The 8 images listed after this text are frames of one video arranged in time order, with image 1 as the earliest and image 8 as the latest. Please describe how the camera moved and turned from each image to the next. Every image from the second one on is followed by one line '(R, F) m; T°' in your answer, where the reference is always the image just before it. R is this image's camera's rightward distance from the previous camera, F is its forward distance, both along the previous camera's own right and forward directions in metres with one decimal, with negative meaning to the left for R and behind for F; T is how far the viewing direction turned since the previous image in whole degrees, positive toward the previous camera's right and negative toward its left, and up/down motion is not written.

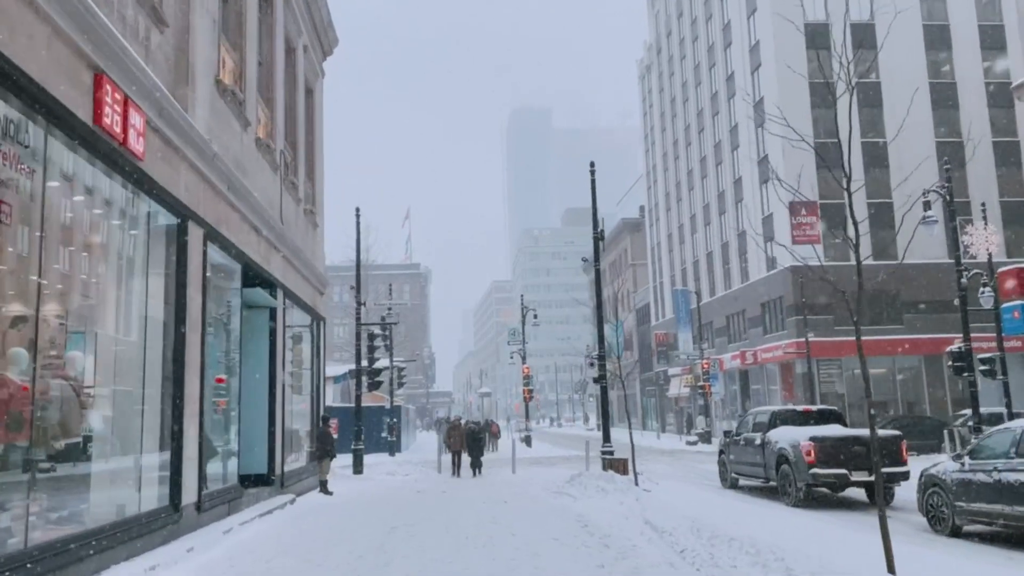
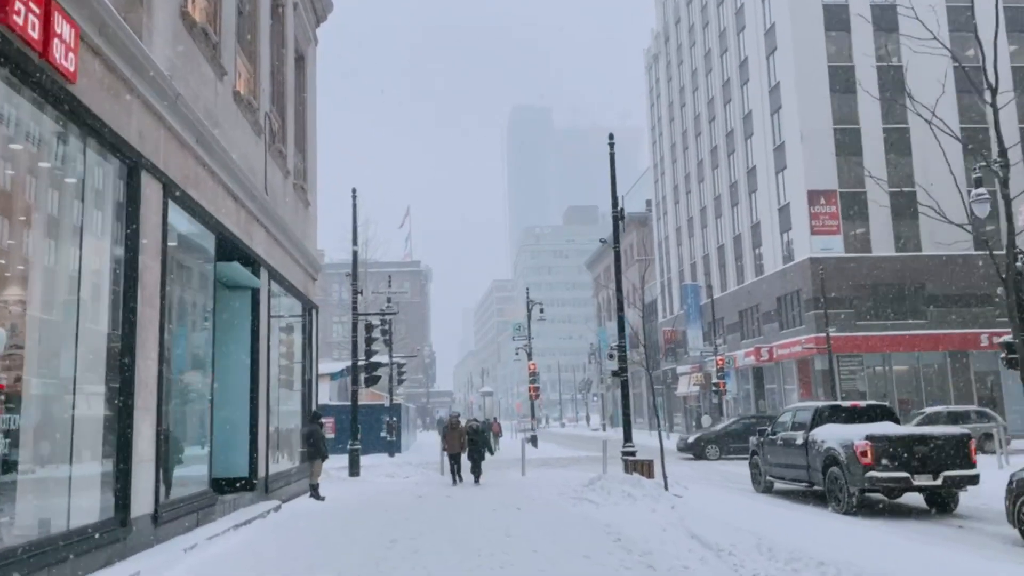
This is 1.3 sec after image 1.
(-0.2, +1.8) m; 0°
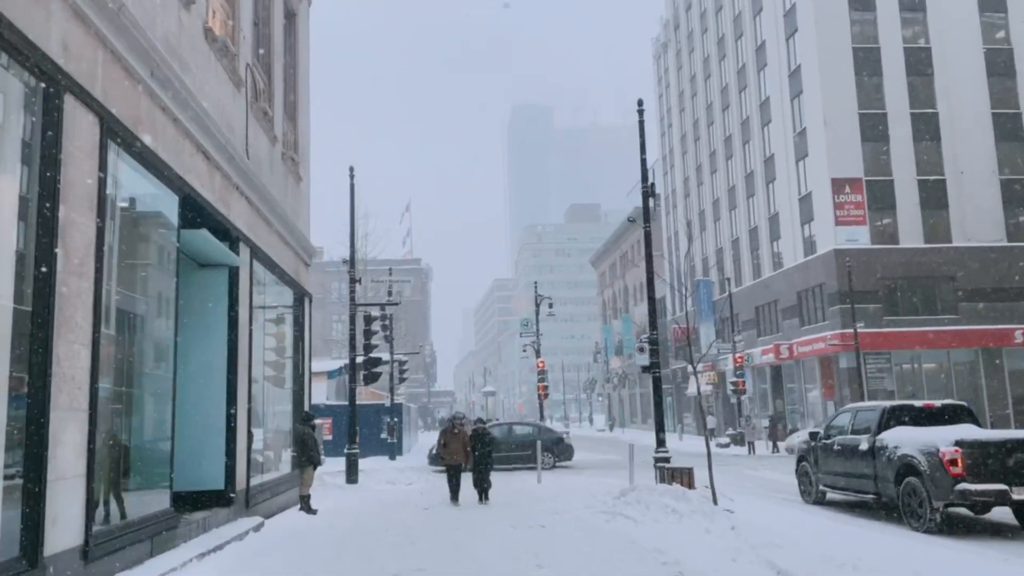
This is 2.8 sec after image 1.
(-0.3, +2.0) m; 0°
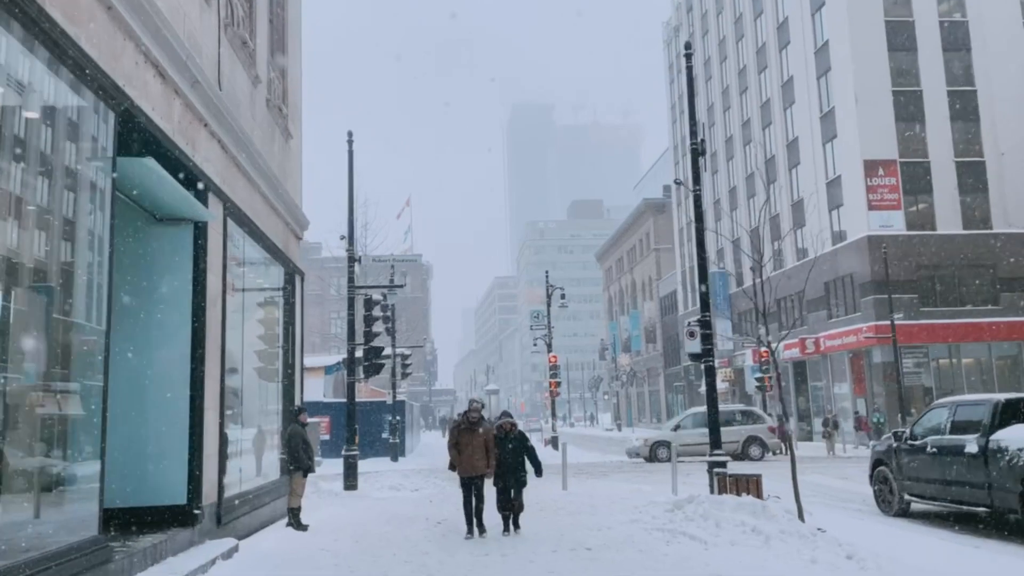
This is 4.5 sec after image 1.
(-0.4, +2.3) m; 0°
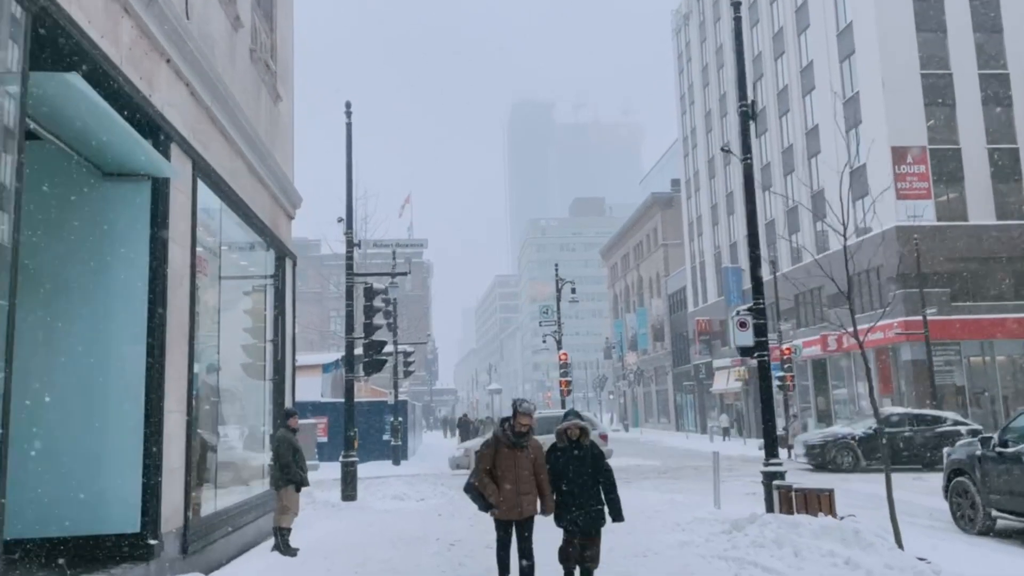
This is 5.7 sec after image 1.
(-0.3, +1.7) m; 0°
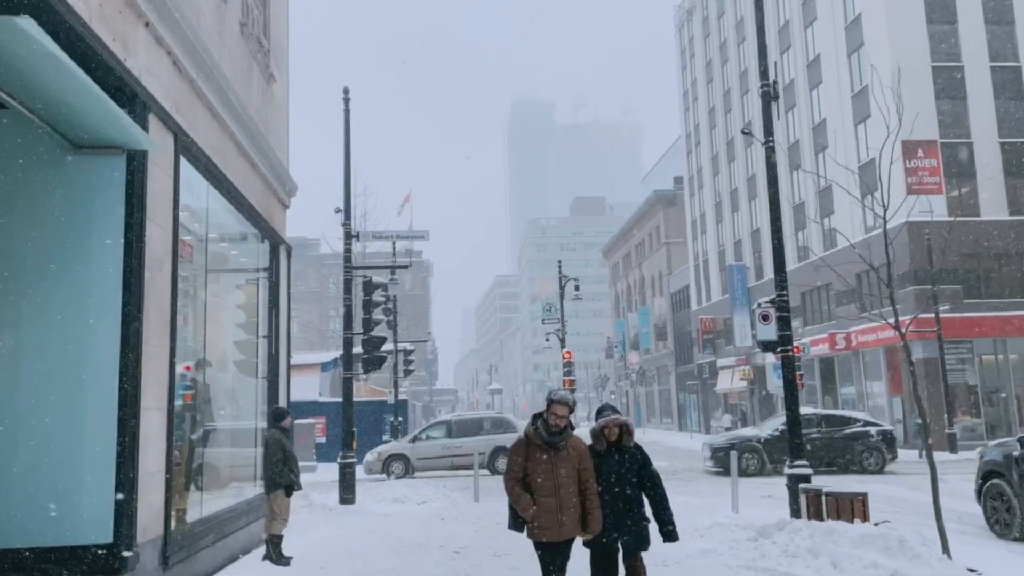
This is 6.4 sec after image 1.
(-0.1, +0.7) m; 0°
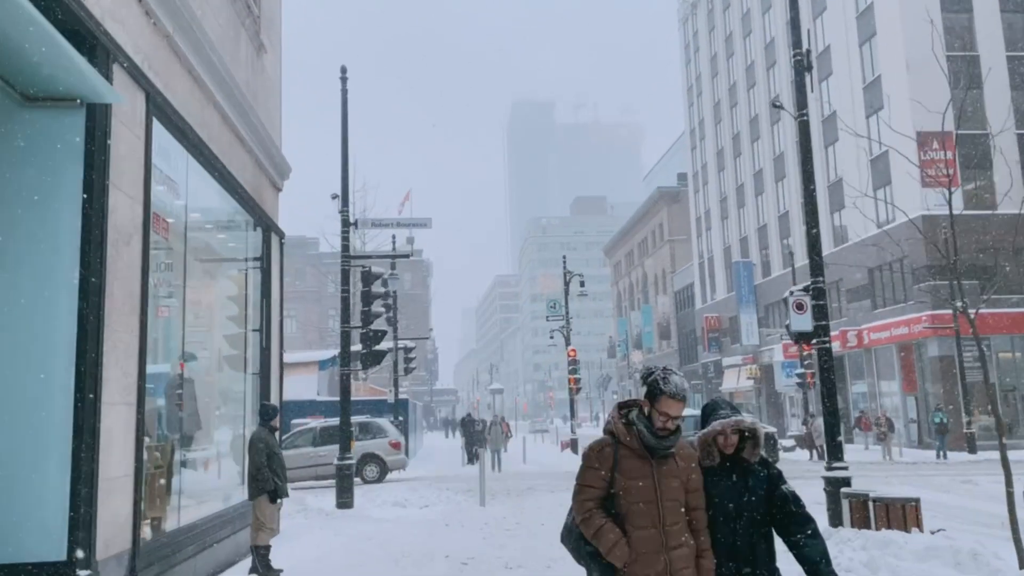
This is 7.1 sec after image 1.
(-0.1, +0.9) m; 0°
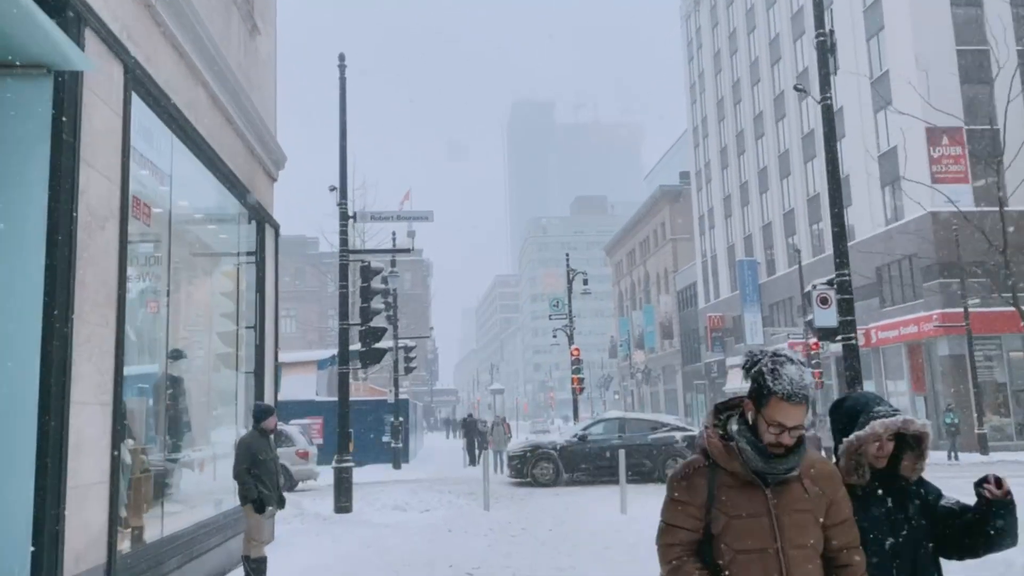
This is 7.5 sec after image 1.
(-0.1, +0.5) m; 0°
